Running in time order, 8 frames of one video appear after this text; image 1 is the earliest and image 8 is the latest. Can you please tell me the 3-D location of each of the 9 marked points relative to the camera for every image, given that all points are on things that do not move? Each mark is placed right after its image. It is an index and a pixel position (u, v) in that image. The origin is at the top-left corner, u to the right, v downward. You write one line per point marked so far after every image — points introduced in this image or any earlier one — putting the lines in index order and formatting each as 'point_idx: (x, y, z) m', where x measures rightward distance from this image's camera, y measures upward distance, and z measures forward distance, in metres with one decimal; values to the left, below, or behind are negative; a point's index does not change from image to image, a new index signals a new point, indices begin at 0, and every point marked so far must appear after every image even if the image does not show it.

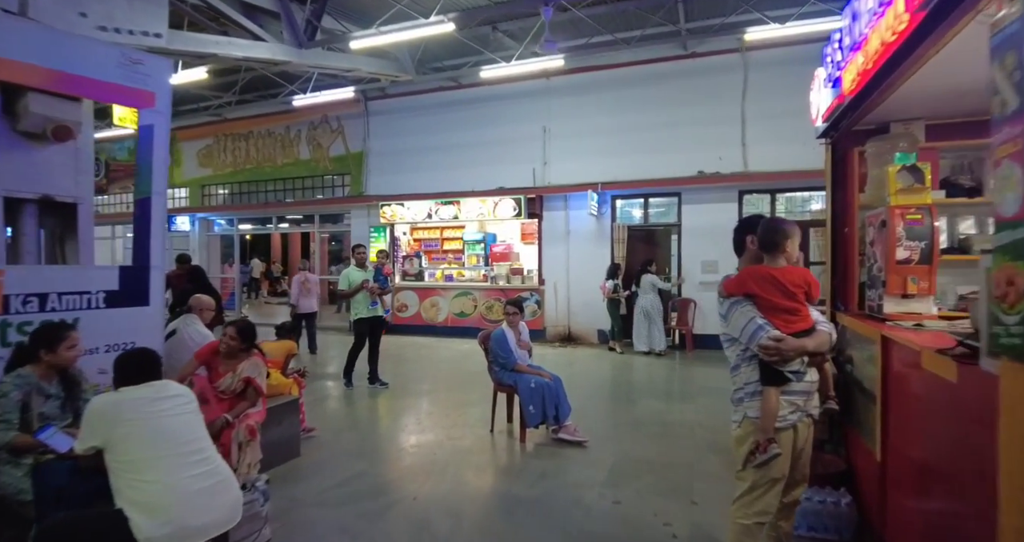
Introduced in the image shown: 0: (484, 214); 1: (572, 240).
0: (-0.6, +1.2, +9.1) m
1: (+1.2, +0.6, +9.0) m
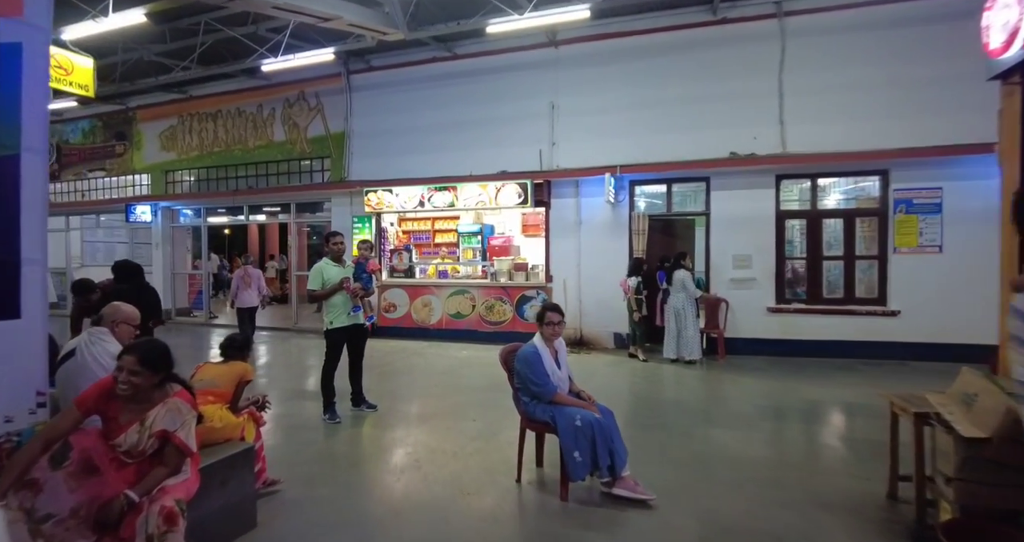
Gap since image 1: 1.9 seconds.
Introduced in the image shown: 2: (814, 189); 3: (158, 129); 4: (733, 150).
0: (-0.5, +1.2, +8.0) m
1: (+1.3, +0.7, +7.9) m
2: (+4.9, +1.3, +7.3) m
3: (-8.7, +3.5, +11.1) m
4: (+3.7, +2.0, +7.5) m
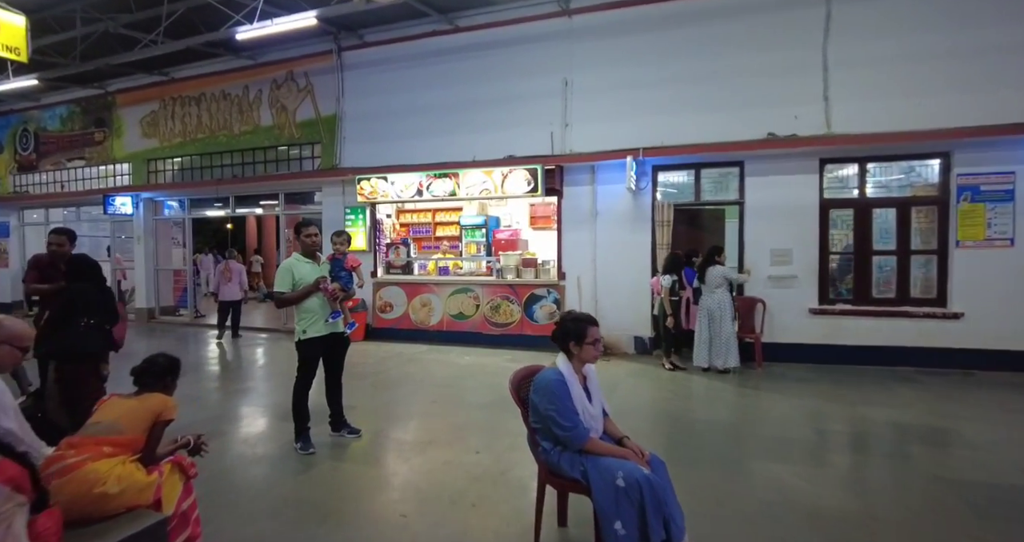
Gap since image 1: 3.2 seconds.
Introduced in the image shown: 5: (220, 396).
0: (-0.4, +1.3, +7.2) m
1: (+1.4, +0.7, +7.1) m
2: (+5.0, +1.4, +6.5) m
3: (-8.5, +3.6, +10.4) m
4: (+3.8, +2.0, +6.6) m
5: (-3.8, -1.6, +5.9) m
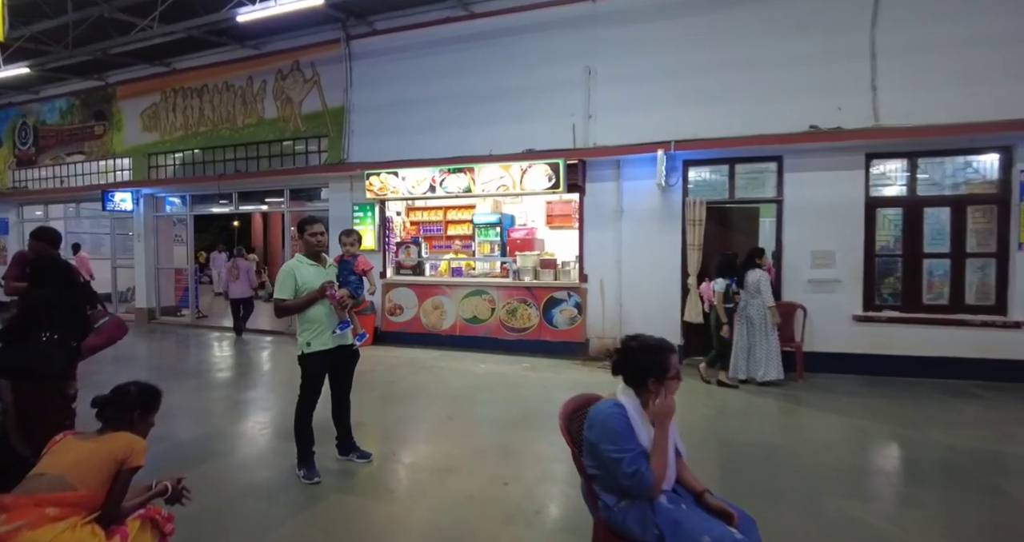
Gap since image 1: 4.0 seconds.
0: (-0.1, +1.3, +6.7) m
1: (+1.7, +0.7, +6.6) m
2: (+5.3, +1.3, +5.9) m
3: (-8.2, +3.6, +10.0) m
4: (+4.1, +2.0, +6.1) m
5: (-3.5, -1.6, +5.5) m
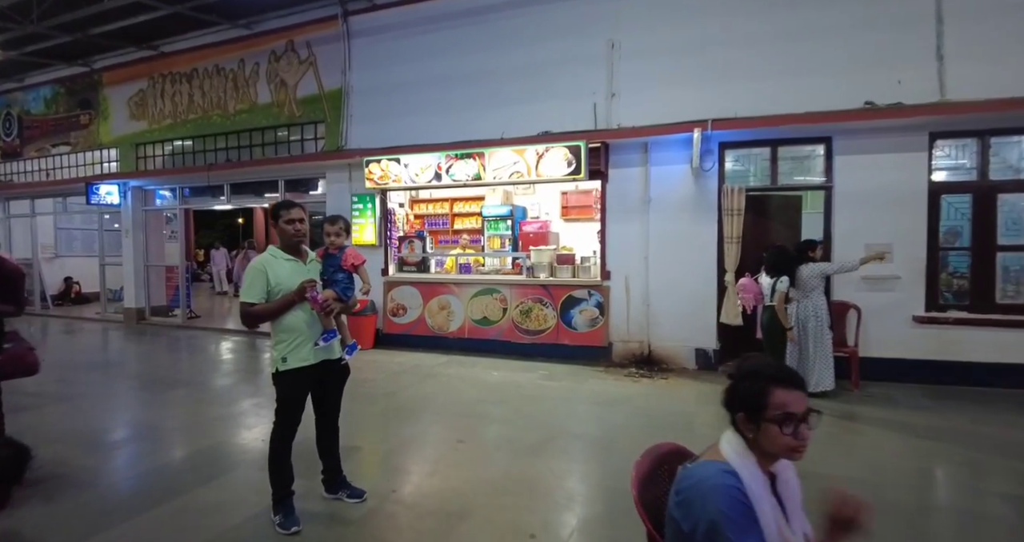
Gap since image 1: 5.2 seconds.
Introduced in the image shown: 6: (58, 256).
0: (+0.1, +1.3, +6.1) m
1: (+1.8, +0.8, +5.9) m
2: (+5.4, +1.4, +5.2) m
3: (-7.9, +3.6, +9.4) m
4: (+4.2, +2.0, +5.4) m
5: (-3.4, -1.6, +4.9) m
6: (-11.4, +0.4, +11.4) m
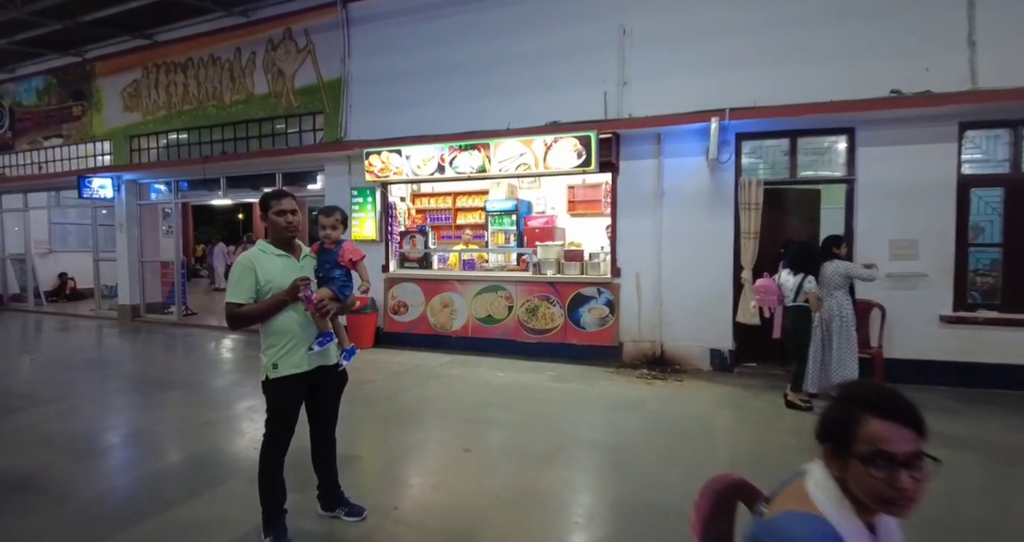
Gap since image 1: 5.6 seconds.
0: (+0.2, +1.4, +5.8) m
1: (+1.9, +0.8, +5.7) m
2: (+5.5, +1.4, +4.9) m
3: (-7.9, +3.7, +9.1) m
4: (+4.3, +2.1, +5.1) m
5: (-3.3, -1.6, +4.7) m
6: (-11.3, +0.5, +11.2) m
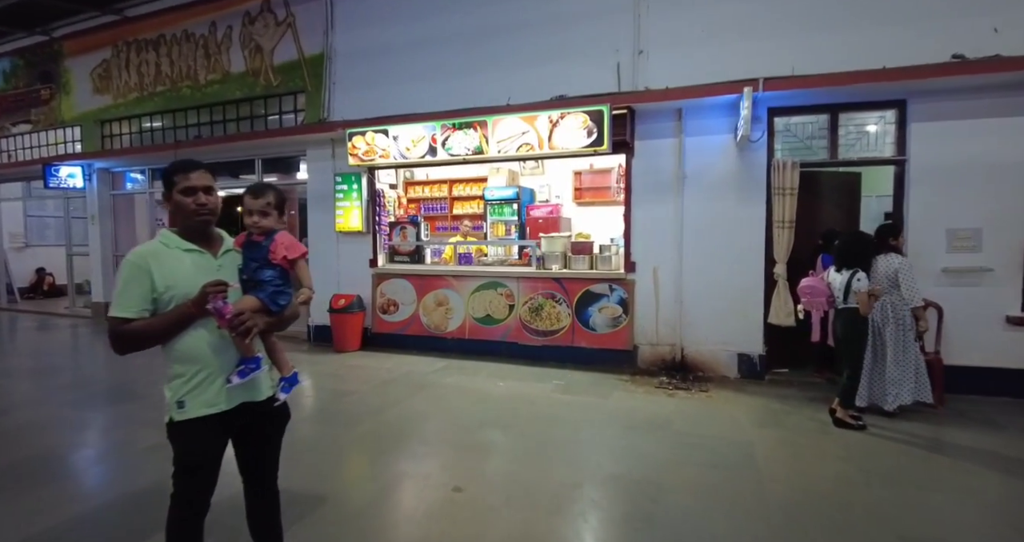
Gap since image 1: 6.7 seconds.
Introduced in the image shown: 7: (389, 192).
0: (+0.2, +1.4, +5.1) m
1: (+1.9, +0.9, +5.0) m
2: (+5.5, +1.5, +4.2) m
3: (-7.8, +3.8, +8.5) m
4: (+4.3, +2.1, +4.4) m
5: (-3.3, -1.5, +4.1) m
6: (-11.3, +0.6, +10.6) m
7: (-1.8, +1.1, +6.5) m
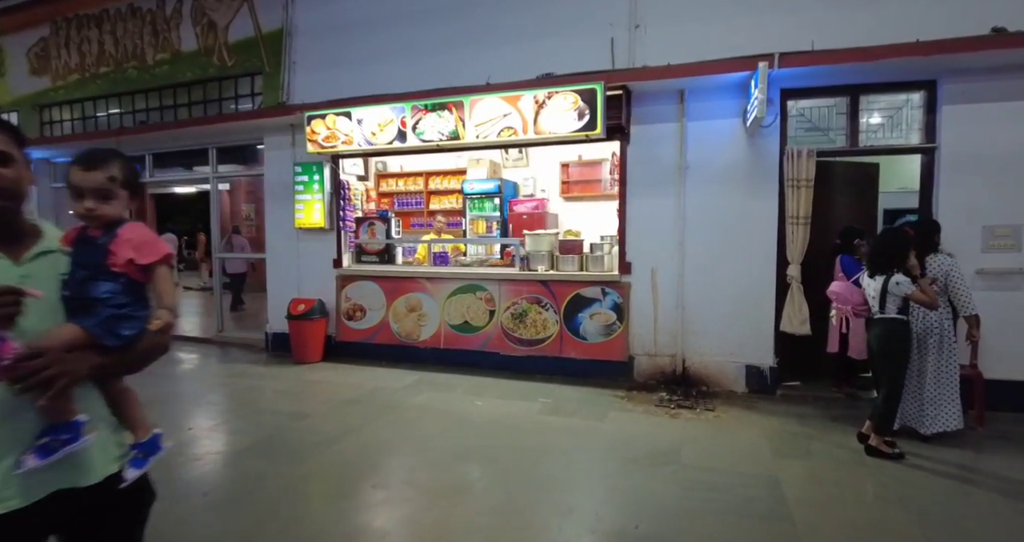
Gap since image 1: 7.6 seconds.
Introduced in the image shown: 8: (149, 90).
0: (0.0, +1.4, +4.5) m
1: (+1.7, +0.8, +4.4) m
2: (+5.4, +1.5, +3.8) m
3: (-8.1, +3.8, +7.6) m
4: (+4.1, +2.1, +3.9) m
5: (-3.4, -1.6, +3.4) m
6: (-11.6, +0.6, +9.7) m
7: (-2.0, +1.1, +5.9) m
8: (-5.5, +2.7, +6.9) m
